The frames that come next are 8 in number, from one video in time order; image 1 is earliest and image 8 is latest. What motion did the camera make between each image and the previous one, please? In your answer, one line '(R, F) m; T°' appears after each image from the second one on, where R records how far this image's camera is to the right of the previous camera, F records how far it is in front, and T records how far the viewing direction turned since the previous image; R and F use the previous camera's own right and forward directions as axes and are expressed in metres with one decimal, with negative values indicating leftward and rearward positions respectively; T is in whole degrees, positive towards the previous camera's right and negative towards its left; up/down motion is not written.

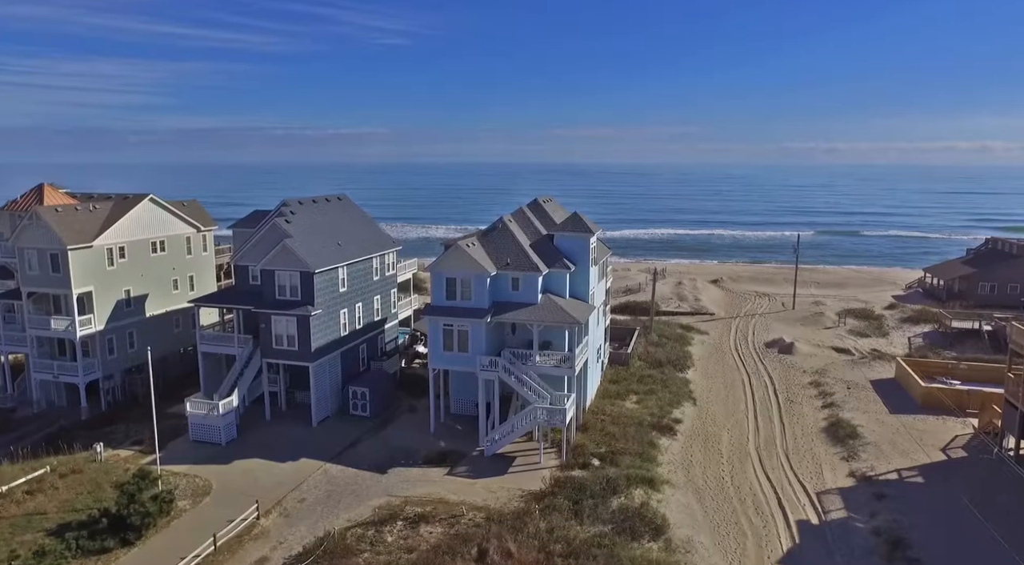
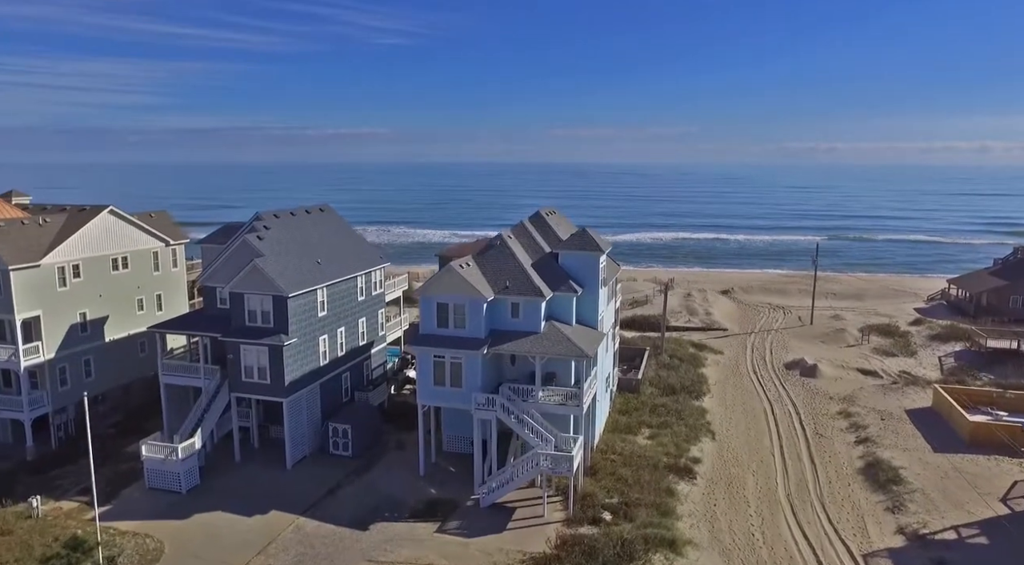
(0.0, +3.6) m; 0°
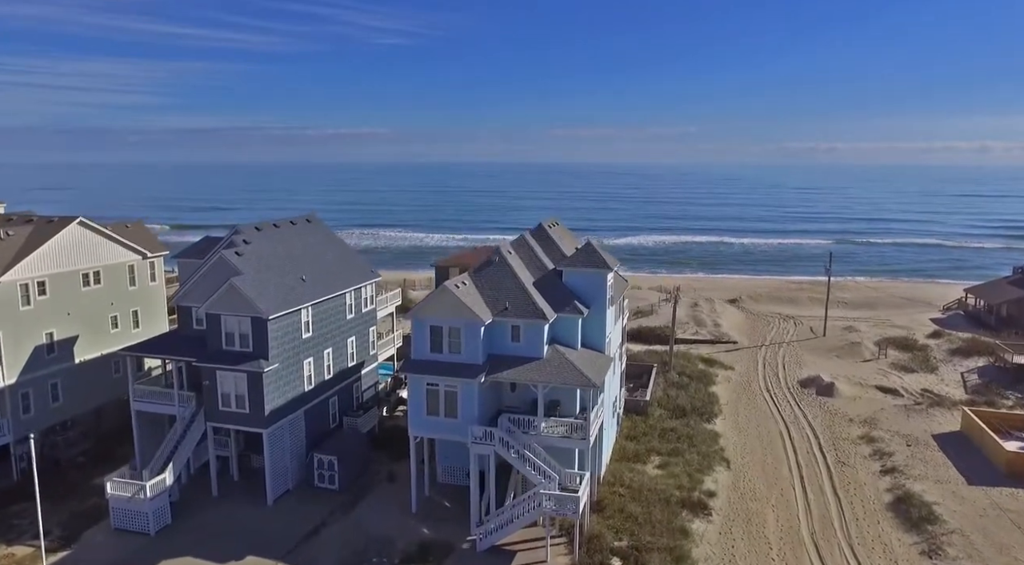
(0.0, +2.3) m; 0°
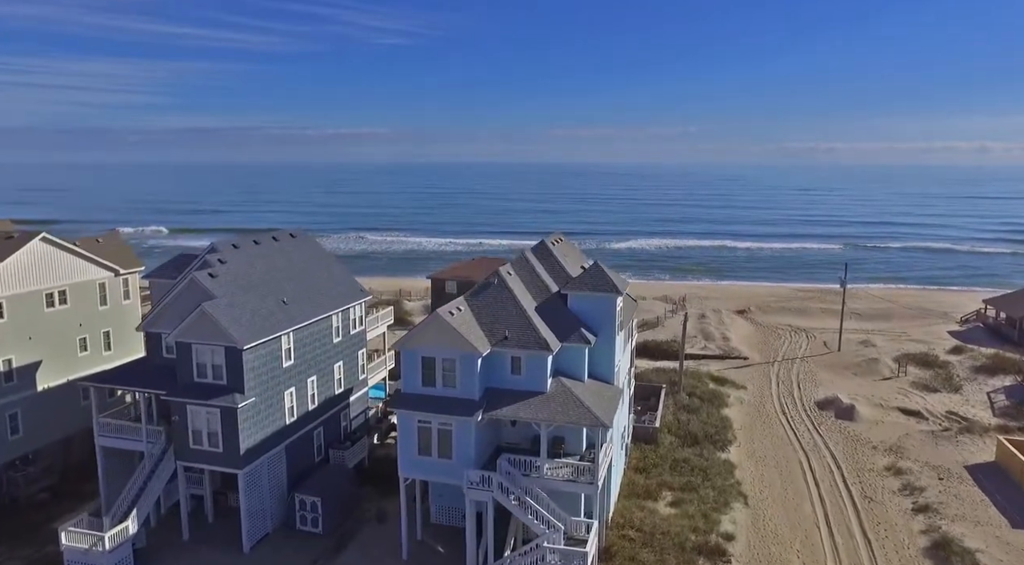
(0.0, +2.4) m; 0°
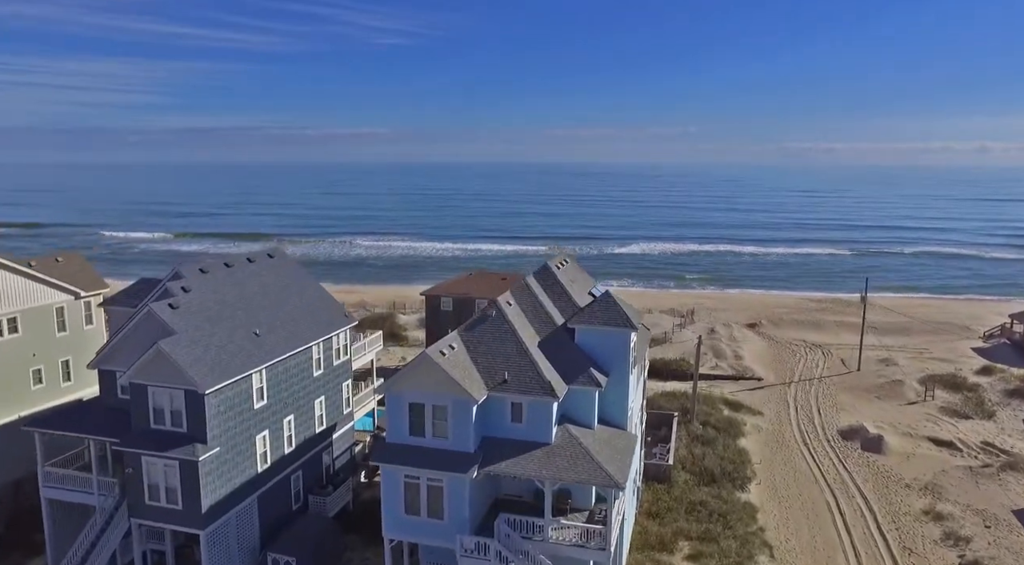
(0.0, +2.9) m; 0°
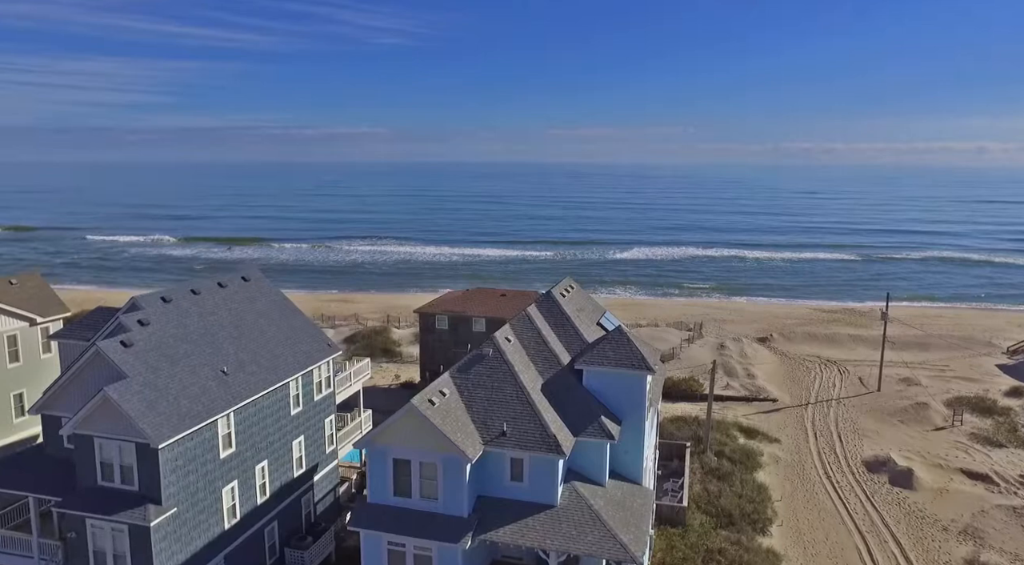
(0.0, +2.7) m; 0°
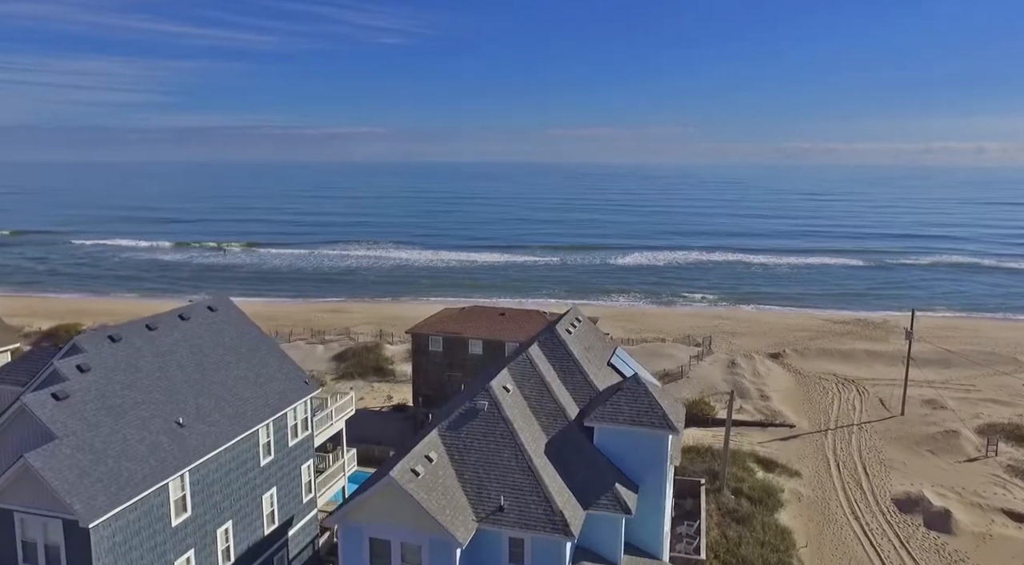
(0.0, +2.8) m; 0°
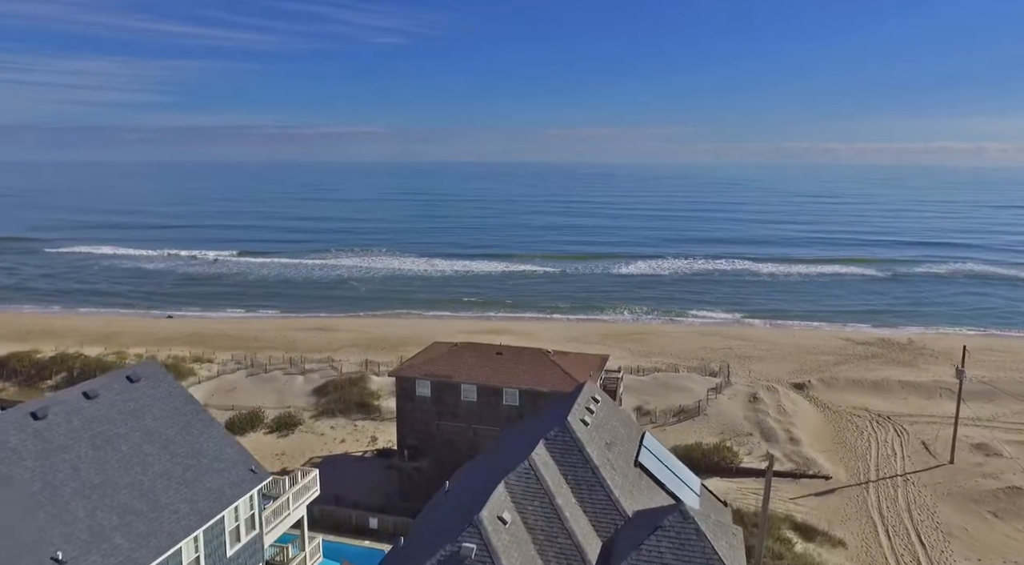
(0.0, +4.8) m; 0°
